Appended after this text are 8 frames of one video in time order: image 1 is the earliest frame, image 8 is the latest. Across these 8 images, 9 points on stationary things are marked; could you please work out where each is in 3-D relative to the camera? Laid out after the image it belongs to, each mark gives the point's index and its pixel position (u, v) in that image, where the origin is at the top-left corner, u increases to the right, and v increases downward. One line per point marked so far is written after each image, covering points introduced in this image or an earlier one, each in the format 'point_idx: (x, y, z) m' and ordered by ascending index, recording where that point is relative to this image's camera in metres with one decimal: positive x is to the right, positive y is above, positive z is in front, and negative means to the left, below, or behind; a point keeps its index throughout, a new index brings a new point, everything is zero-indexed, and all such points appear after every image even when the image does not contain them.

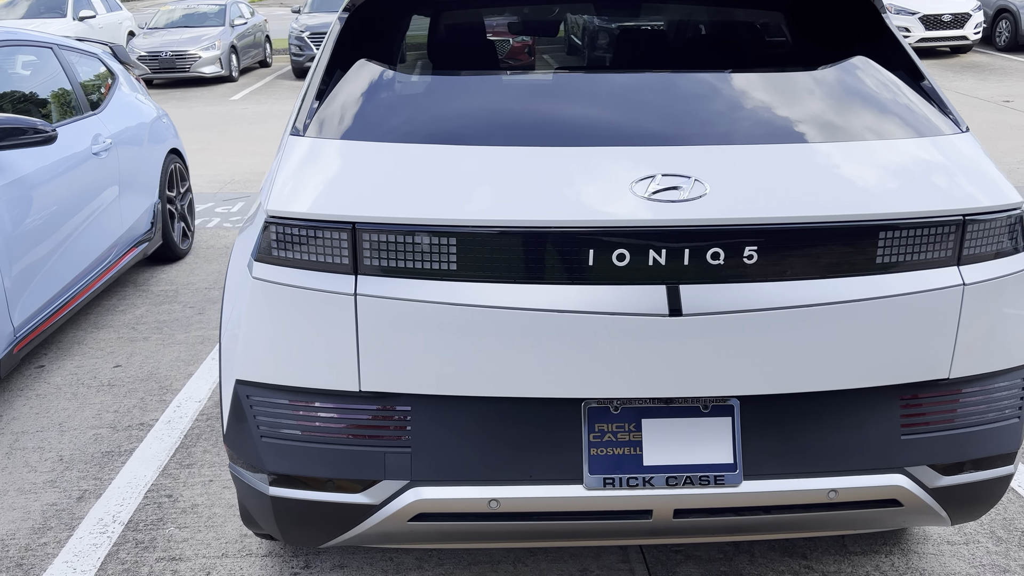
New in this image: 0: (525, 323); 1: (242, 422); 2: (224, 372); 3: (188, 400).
0: (0.0, -0.1, +1.7) m
1: (-0.6, -0.3, +1.9) m
2: (-0.6, -0.2, +1.9) m
3: (-1.3, -0.5, +3.4) m
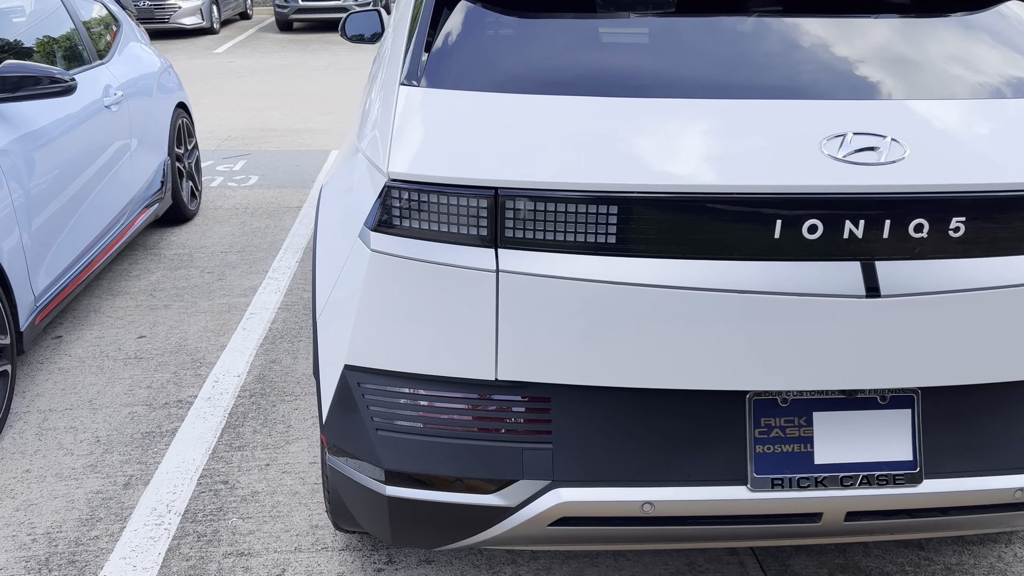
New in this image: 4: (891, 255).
0: (+0.3, 0.0, +1.4) m
1: (-0.3, -0.2, +1.7) m
2: (-0.4, -0.1, +1.7) m
3: (-1.1, -0.3, +3.2) m
4: (+0.6, +0.1, +1.5) m
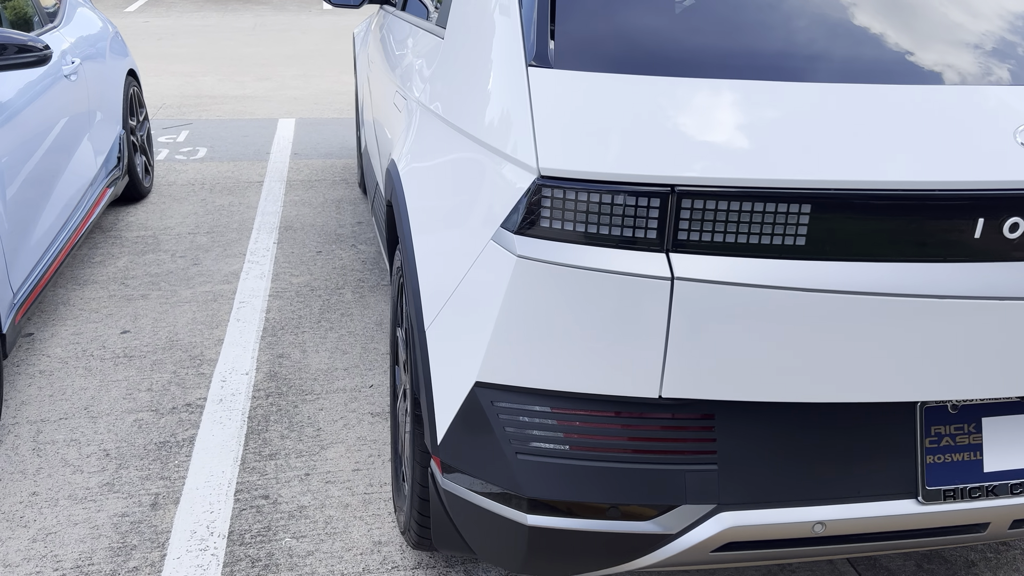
0: (+0.6, 0.0, +1.3) m
1: (-0.1, -0.3, +1.5) m
2: (-0.1, -0.1, +1.5) m
3: (-1.0, -0.3, +3.0) m
4: (+0.9, +0.1, +1.4) m
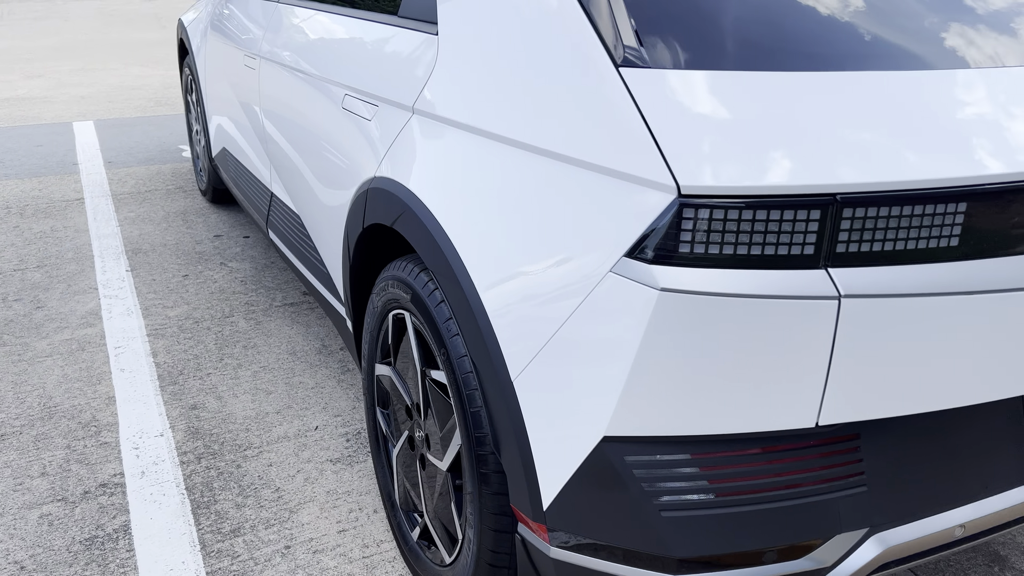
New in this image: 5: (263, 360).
0: (+0.8, 0.0, +1.3) m
1: (+0.2, -0.3, +1.3) m
2: (+0.1, -0.2, +1.3) m
3: (-1.1, -0.4, +2.5) m
4: (+1.1, +0.1, +1.4) m
5: (-0.9, -0.3, +3.0) m
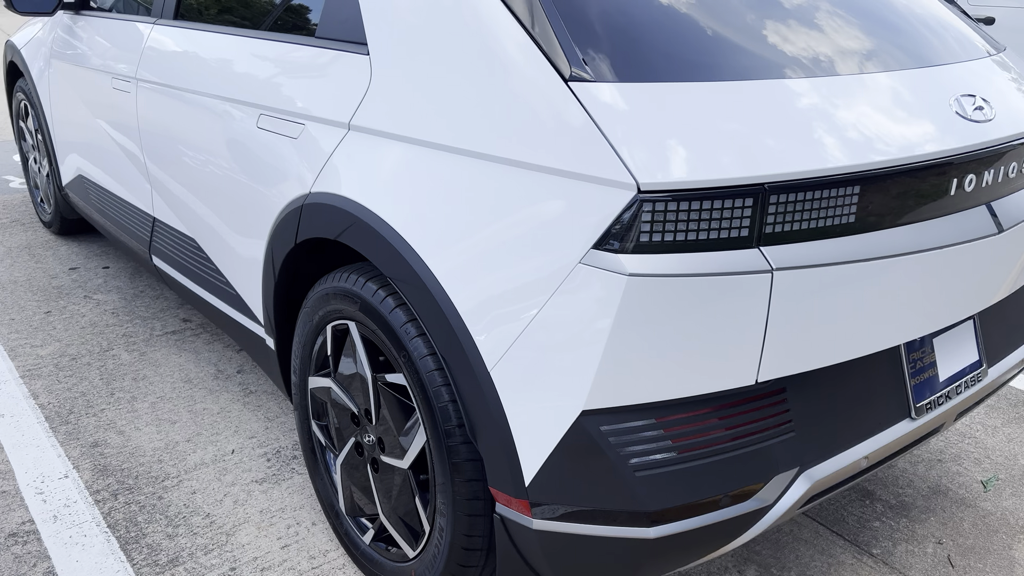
0: (+0.7, 0.0, +1.6) m
1: (+0.1, -0.3, +1.4) m
2: (+0.1, -0.2, +1.5) m
3: (-1.3, -0.5, +2.4) m
4: (+1.0, +0.2, +1.7) m
5: (-1.2, -0.3, +2.9) m
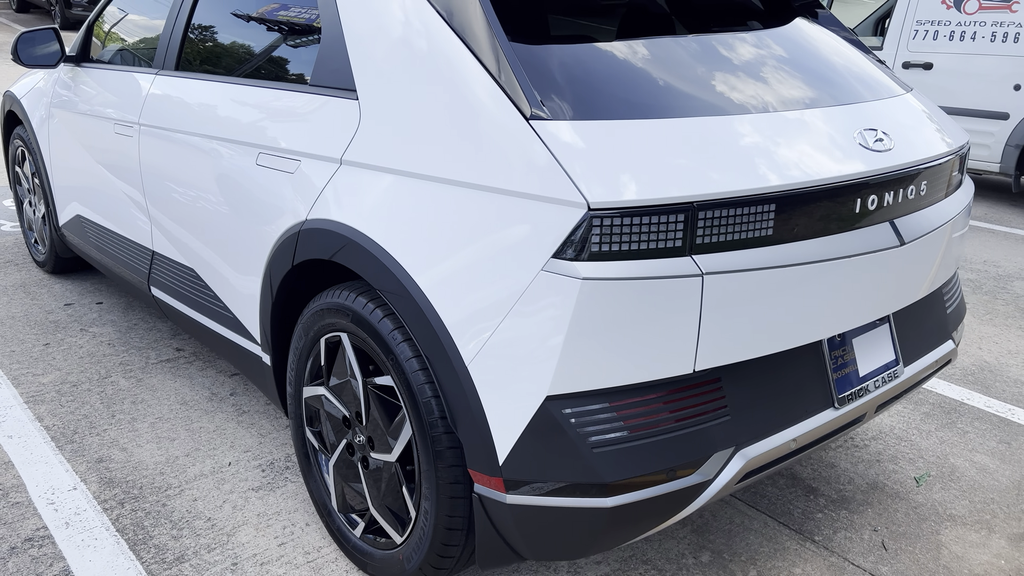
0: (+0.7, 0.0, +1.8) m
1: (+0.1, -0.3, +1.7) m
2: (0.0, -0.2, +1.7) m
3: (-1.4, -0.6, +2.6) m
4: (+0.9, +0.2, +2.0) m
5: (-1.3, -0.5, +3.1) m
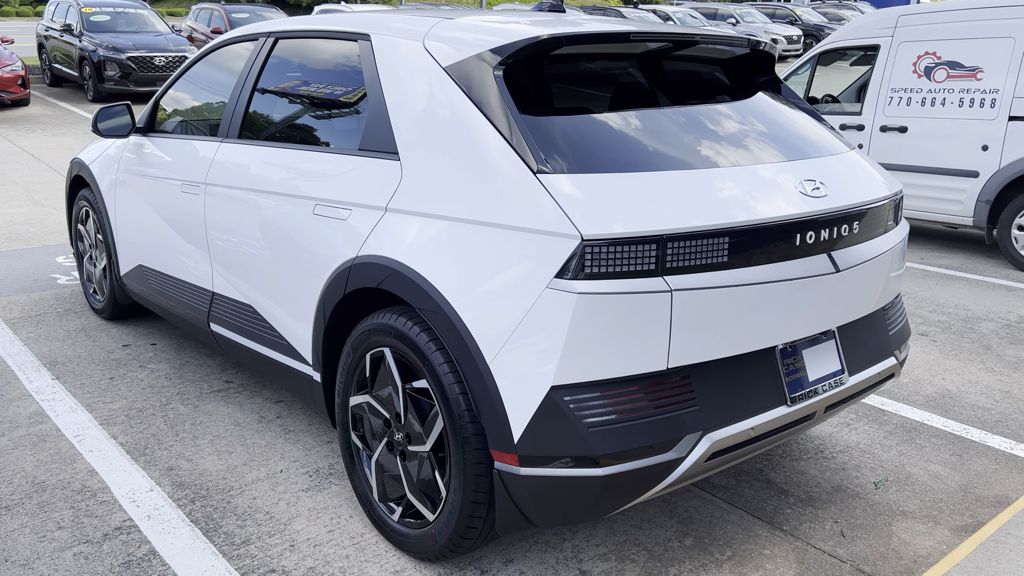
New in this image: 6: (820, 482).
0: (+0.7, 0.0, +2.3) m
1: (+0.1, -0.3, +2.2) m
2: (0.0, -0.3, +2.2) m
3: (-1.3, -0.7, +3.0) m
4: (+0.9, +0.1, +2.5) m
5: (-1.3, -0.6, +3.5) m
6: (+1.2, -0.7, +3.2) m
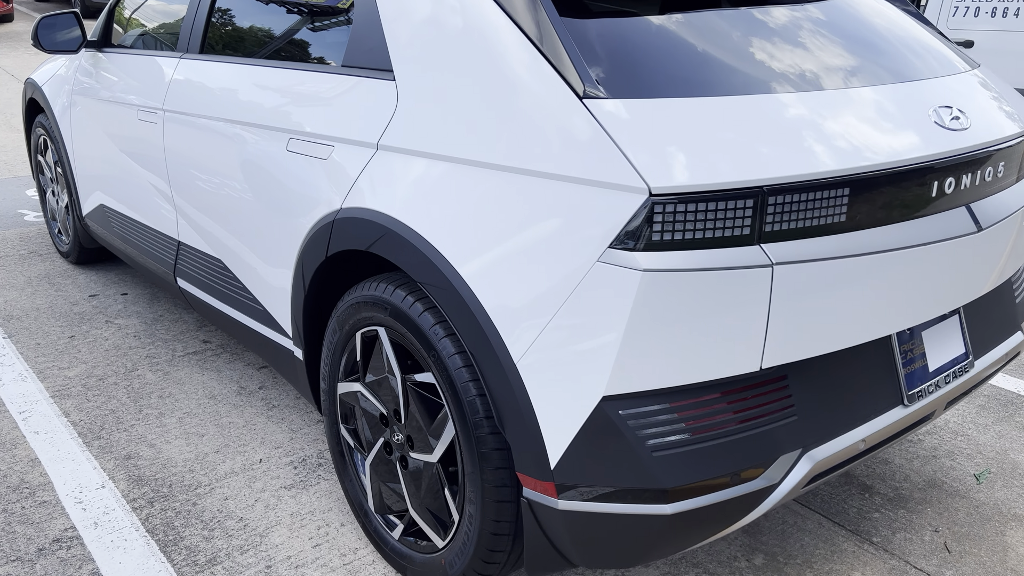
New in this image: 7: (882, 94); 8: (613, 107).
0: (+0.8, 0.0, +1.7) m
1: (+0.2, -0.3, +1.6) m
2: (+0.1, -0.2, +1.6) m
3: (-1.3, -0.6, +2.5) m
4: (+1.0, +0.2, +1.9) m
5: (-1.2, -0.4, +3.0) m
6: (+1.3, -0.6, +2.7) m
7: (+0.9, +0.4, +1.9) m
8: (+0.2, +0.3, +1.6) m
